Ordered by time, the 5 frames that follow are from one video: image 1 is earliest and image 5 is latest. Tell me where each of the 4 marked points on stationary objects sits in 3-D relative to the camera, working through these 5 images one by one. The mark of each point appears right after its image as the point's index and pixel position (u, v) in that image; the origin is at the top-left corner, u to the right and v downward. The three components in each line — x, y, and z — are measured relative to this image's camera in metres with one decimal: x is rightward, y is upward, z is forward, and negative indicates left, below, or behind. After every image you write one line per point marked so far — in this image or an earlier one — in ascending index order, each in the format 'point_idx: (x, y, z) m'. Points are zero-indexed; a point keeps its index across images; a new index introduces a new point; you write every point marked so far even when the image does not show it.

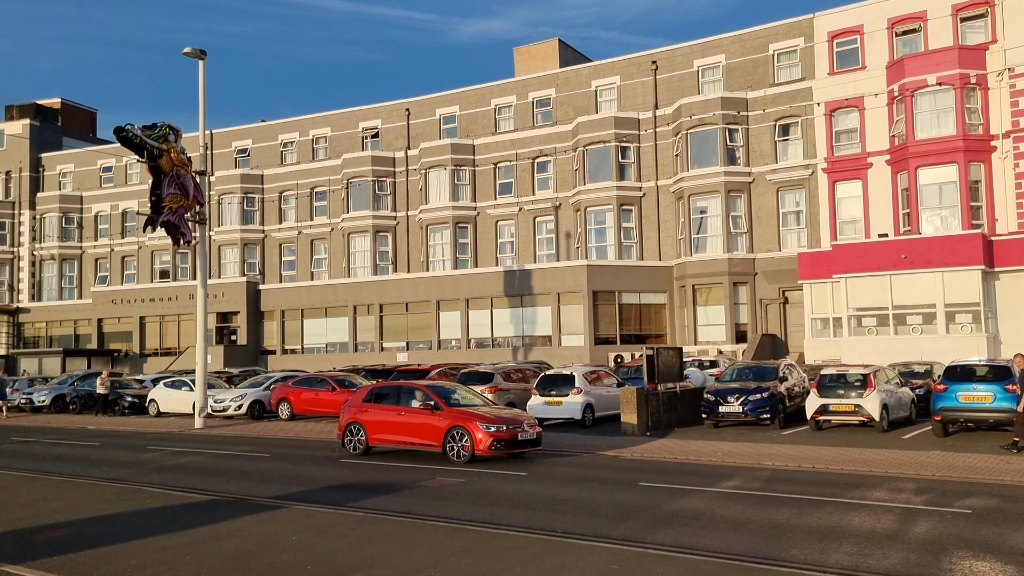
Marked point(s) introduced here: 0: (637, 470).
0: (+2.2, -3.2, +15.0) m
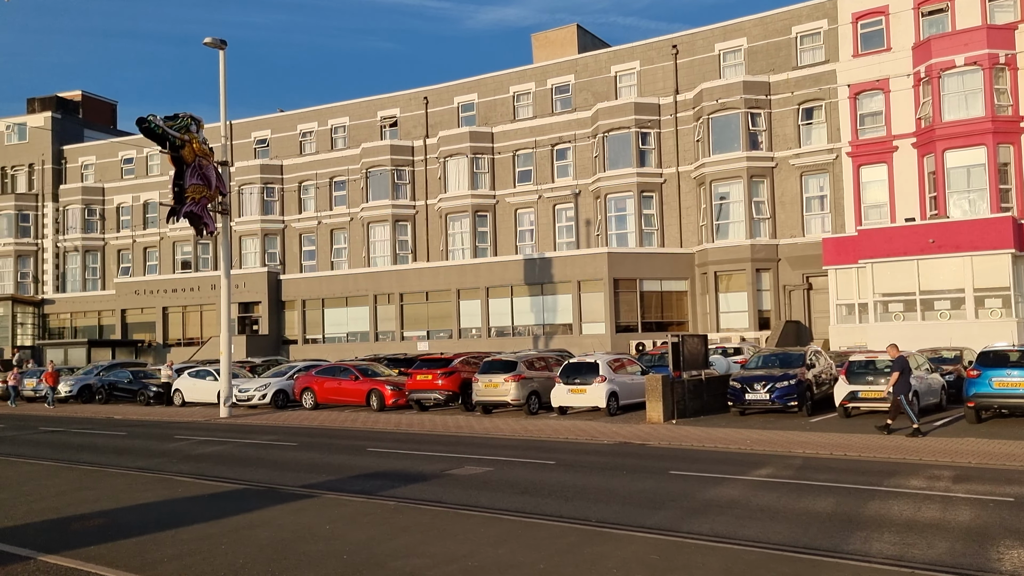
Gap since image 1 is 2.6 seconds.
0: (+2.7, -3.0, +14.9) m
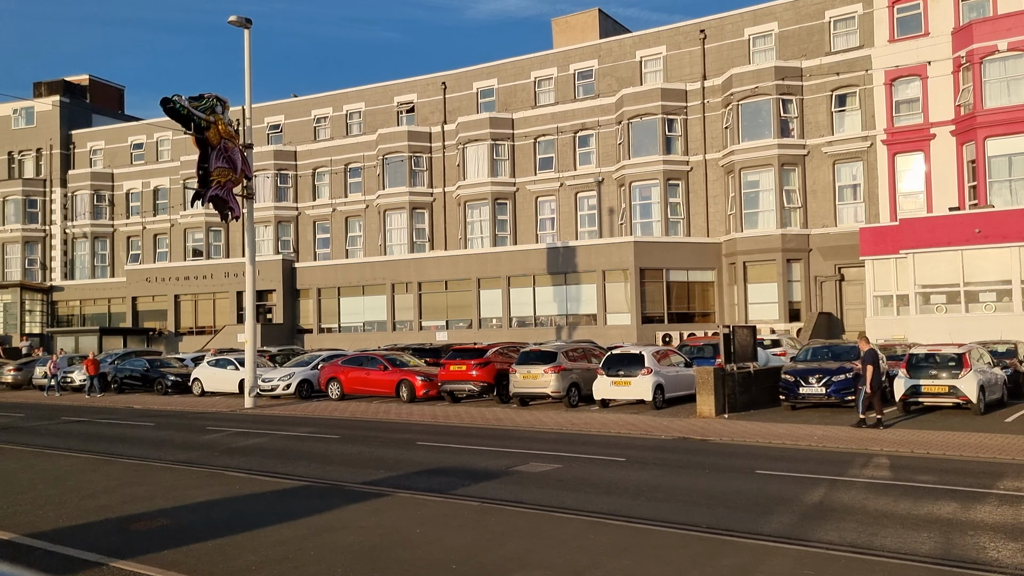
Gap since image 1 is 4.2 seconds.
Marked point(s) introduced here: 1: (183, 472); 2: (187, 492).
0: (+3.8, -2.8, +14.1) m
1: (-5.1, -2.9, +13.4) m
2: (-4.4, -2.7, +11.5) m
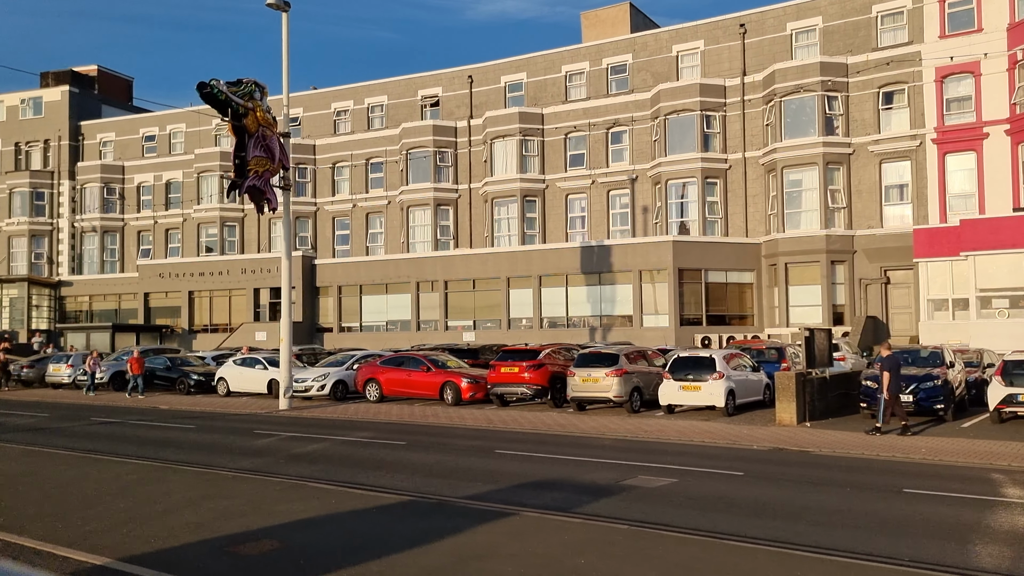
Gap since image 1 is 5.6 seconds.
0: (+5.4, -2.8, +12.9) m
1: (-3.5, -2.7, +12.1) m
2: (-2.8, -2.6, +10.3) m
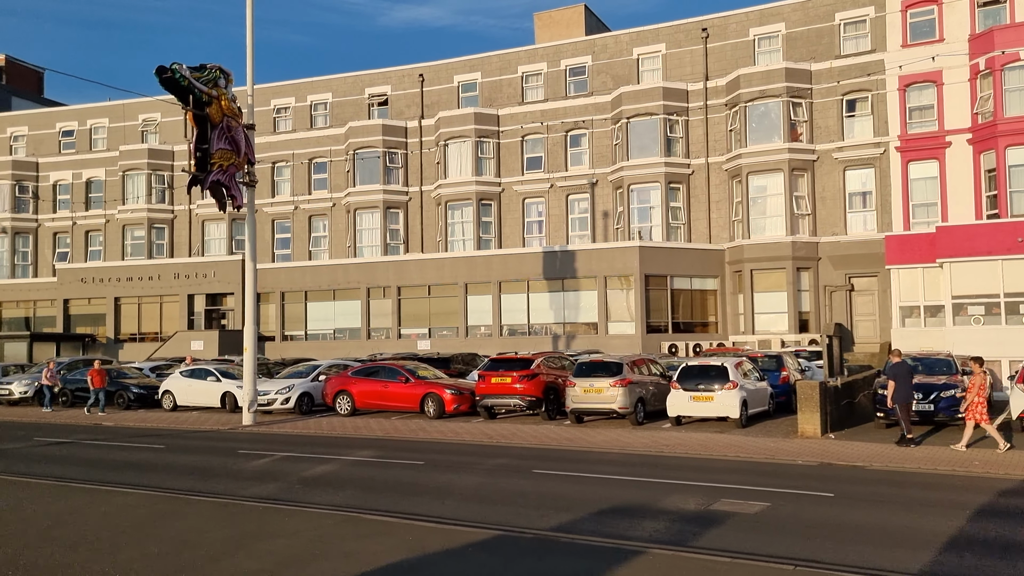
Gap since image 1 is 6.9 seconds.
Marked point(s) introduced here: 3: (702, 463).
0: (+6.3, -2.8, +12.0) m
1: (-2.5, -2.7, +10.3) m
2: (-1.6, -2.6, +8.6) m
3: (+3.4, -3.1, +15.4) m
